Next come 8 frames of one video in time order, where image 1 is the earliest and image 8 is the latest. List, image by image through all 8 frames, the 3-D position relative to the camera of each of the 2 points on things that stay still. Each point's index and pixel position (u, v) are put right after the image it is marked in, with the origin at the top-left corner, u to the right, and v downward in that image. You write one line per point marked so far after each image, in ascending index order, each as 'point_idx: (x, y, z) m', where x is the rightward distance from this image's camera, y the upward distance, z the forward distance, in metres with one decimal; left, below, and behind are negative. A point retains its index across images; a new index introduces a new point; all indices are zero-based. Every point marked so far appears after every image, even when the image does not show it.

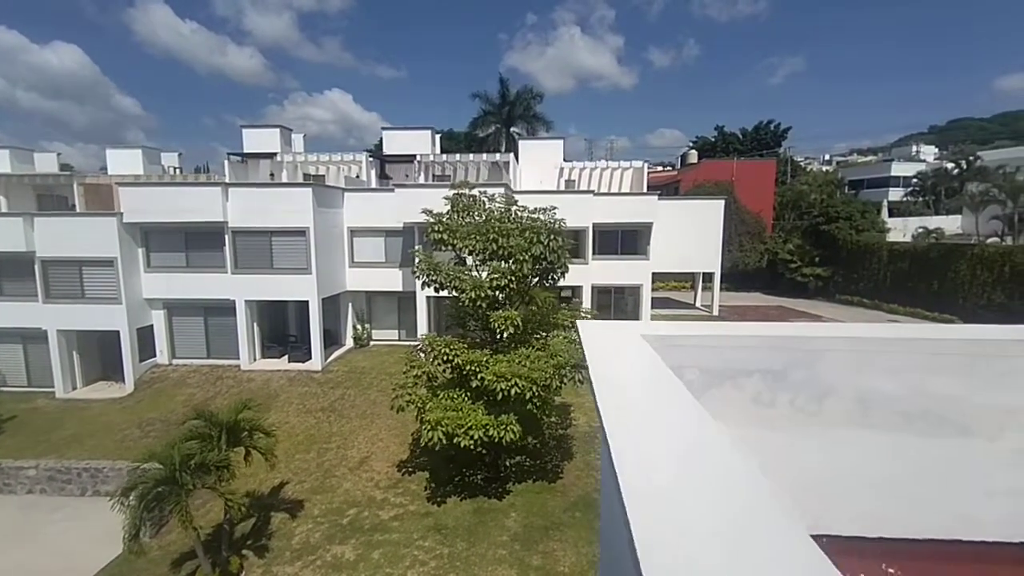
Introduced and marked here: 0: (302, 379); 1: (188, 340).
0: (-7.6, -3.3, +16.9) m
1: (-12.5, -2.0, +18.2) m
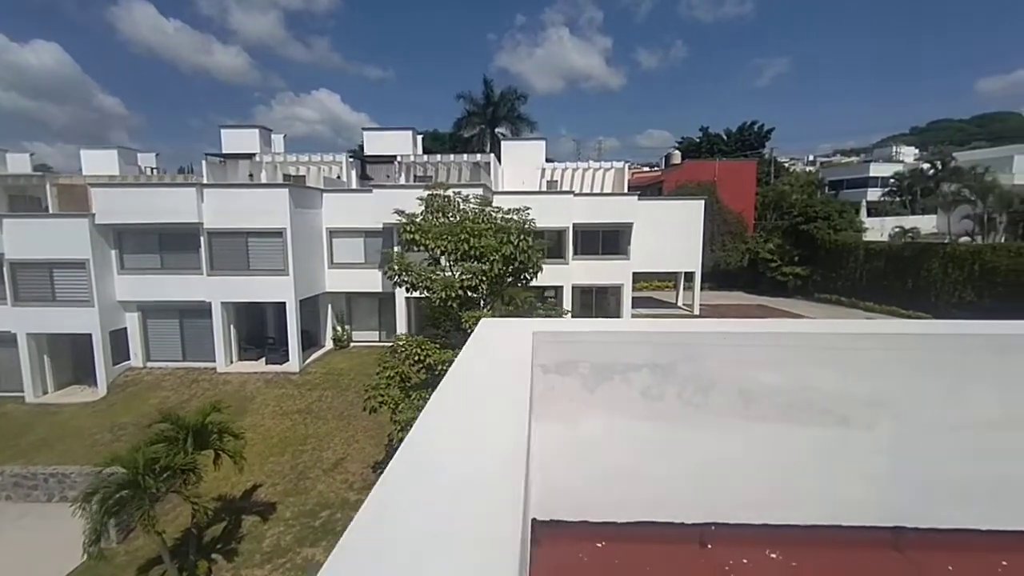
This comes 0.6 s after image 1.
0: (-8.3, -3.3, +16.8) m
1: (-13.3, -2.1, +18.0) m
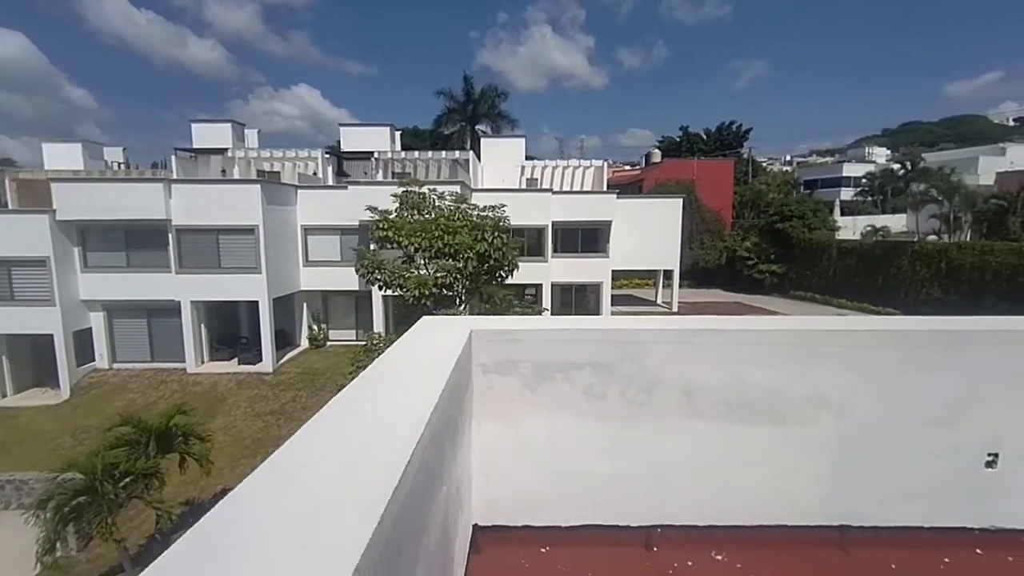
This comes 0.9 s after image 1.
0: (-9.1, -3.3, +16.4) m
1: (-14.1, -2.0, +17.4) m
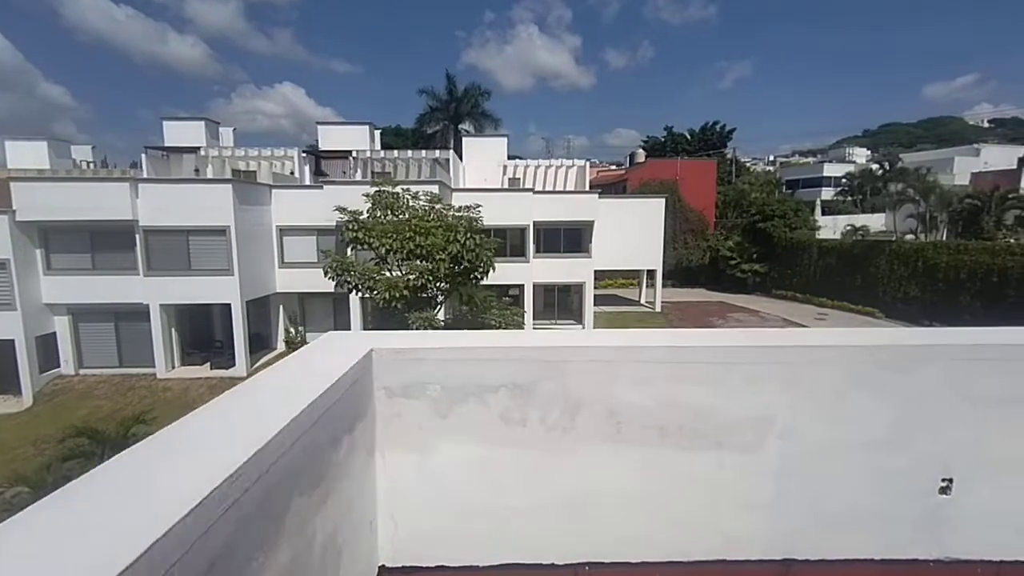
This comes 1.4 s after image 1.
0: (-9.8, -3.4, +15.9) m
1: (-14.8, -2.1, +16.8) m
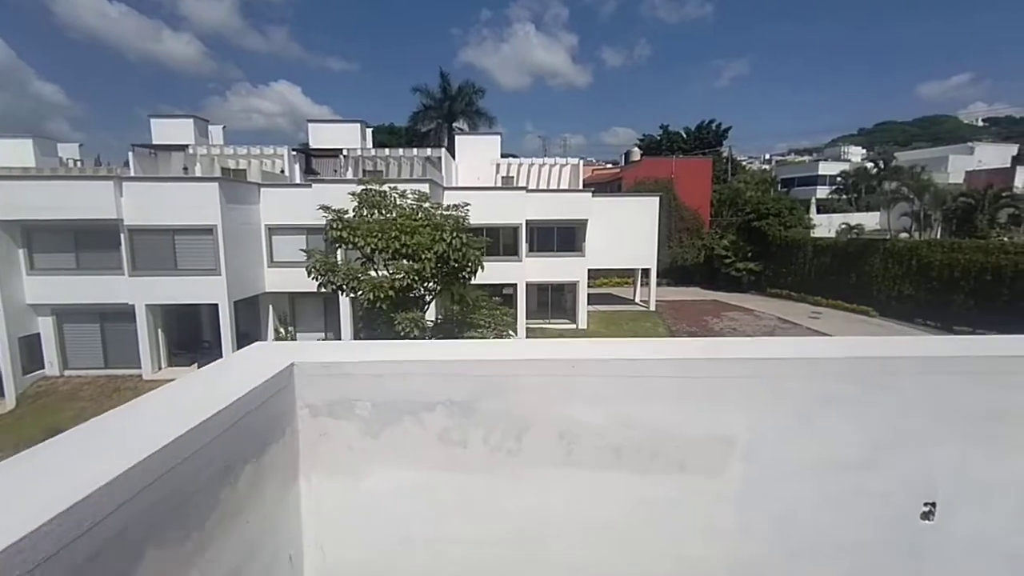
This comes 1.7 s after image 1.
0: (-10.1, -3.4, +15.7) m
1: (-15.1, -2.2, +16.6) m
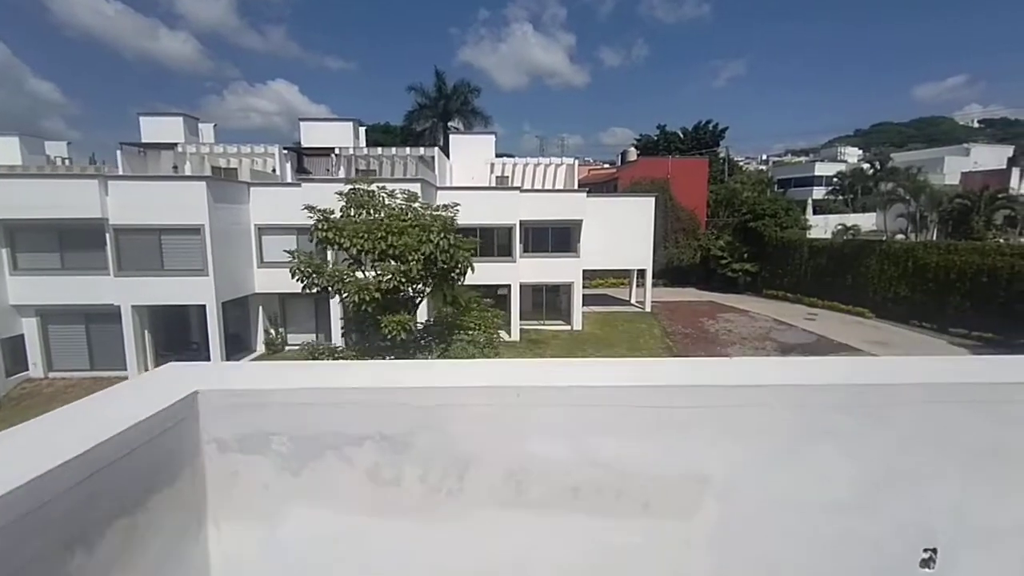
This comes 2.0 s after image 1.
0: (-10.3, -3.4, +15.5) m
1: (-15.4, -2.2, +16.3) m
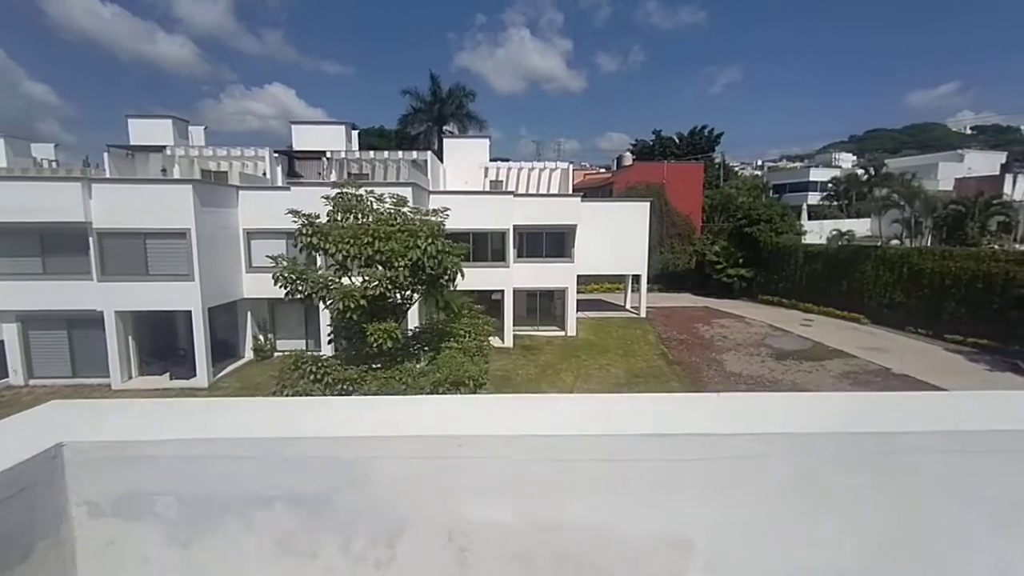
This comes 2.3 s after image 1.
0: (-10.6, -3.6, +15.1) m
1: (-15.6, -2.3, +15.9) m
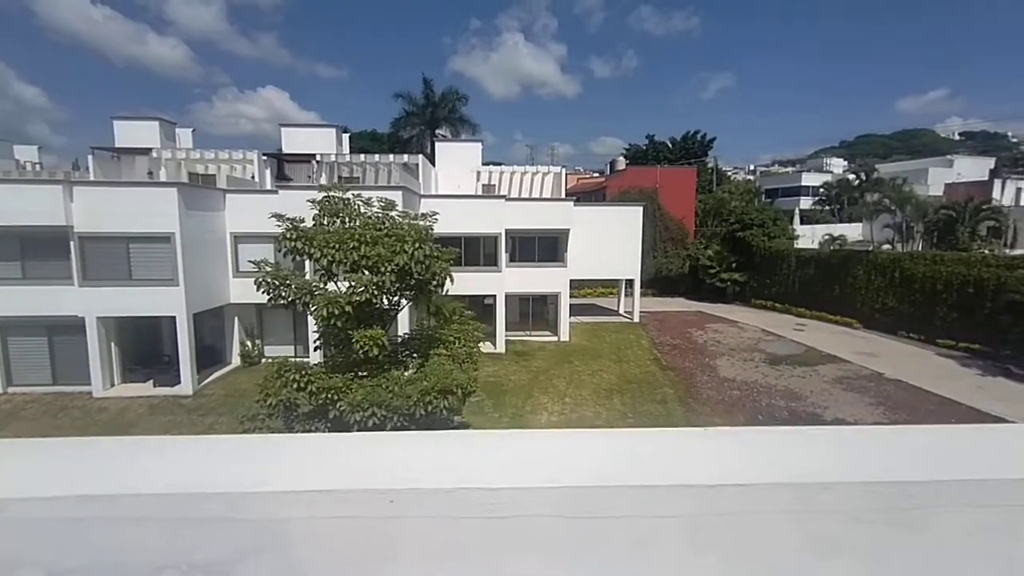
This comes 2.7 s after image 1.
0: (-10.9, -3.7, +14.8) m
1: (-15.9, -2.5, +15.5) m
